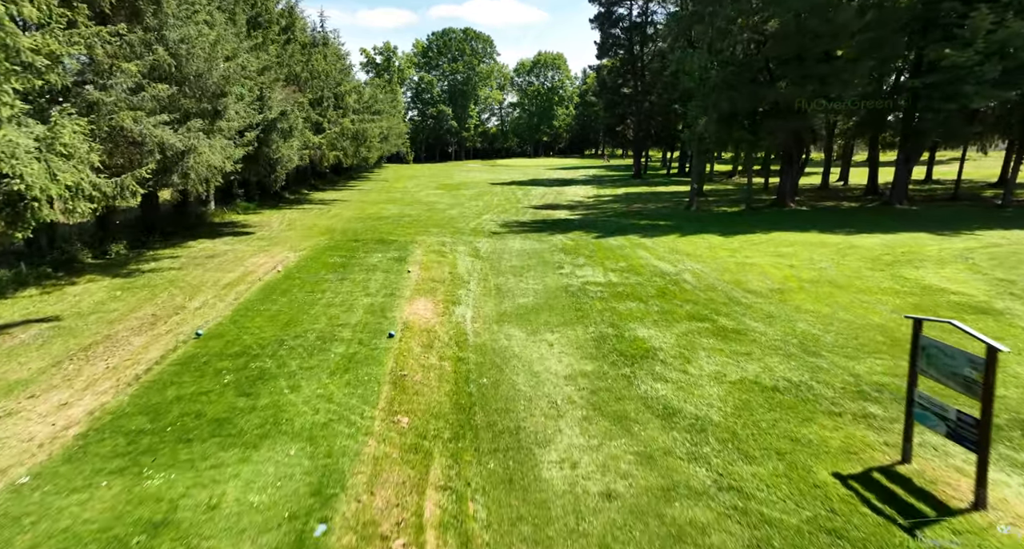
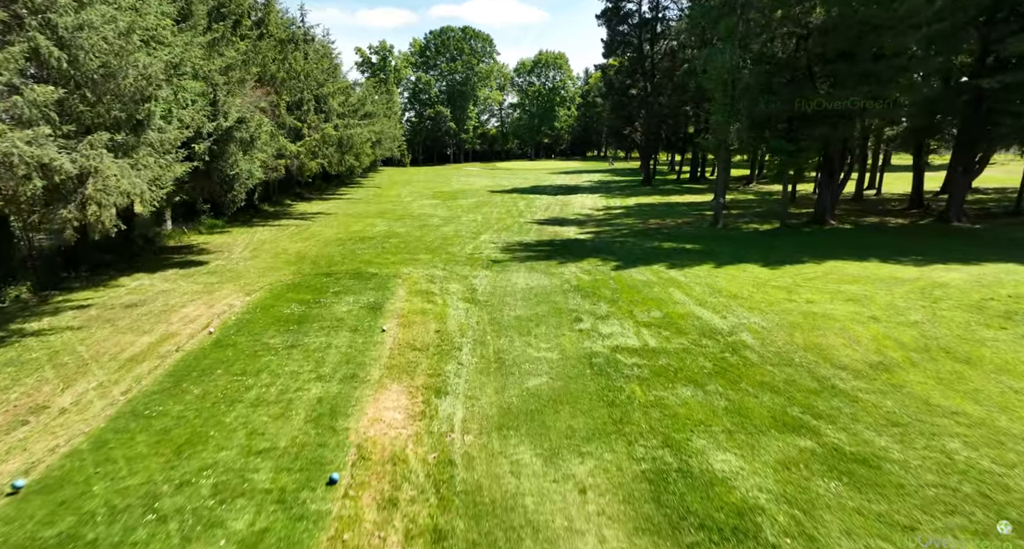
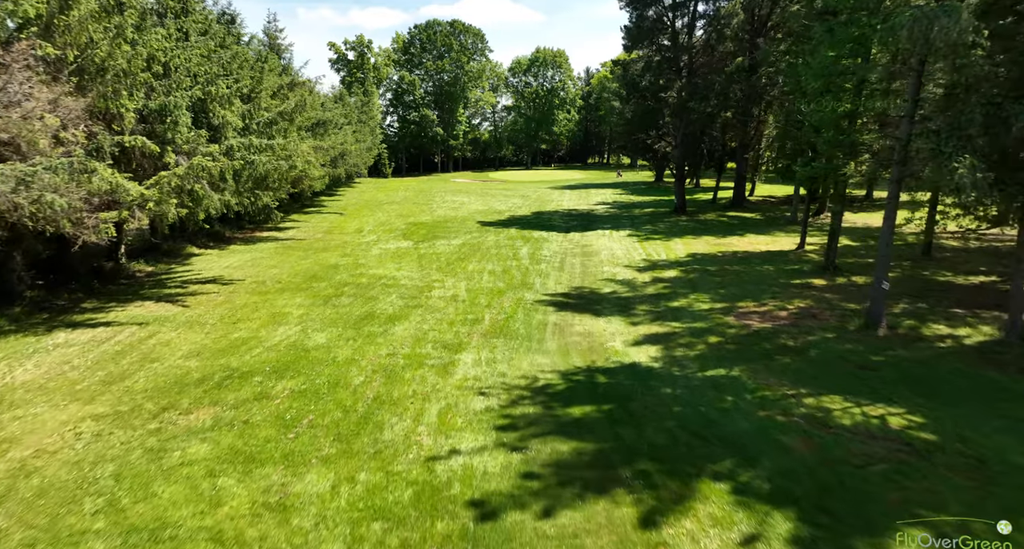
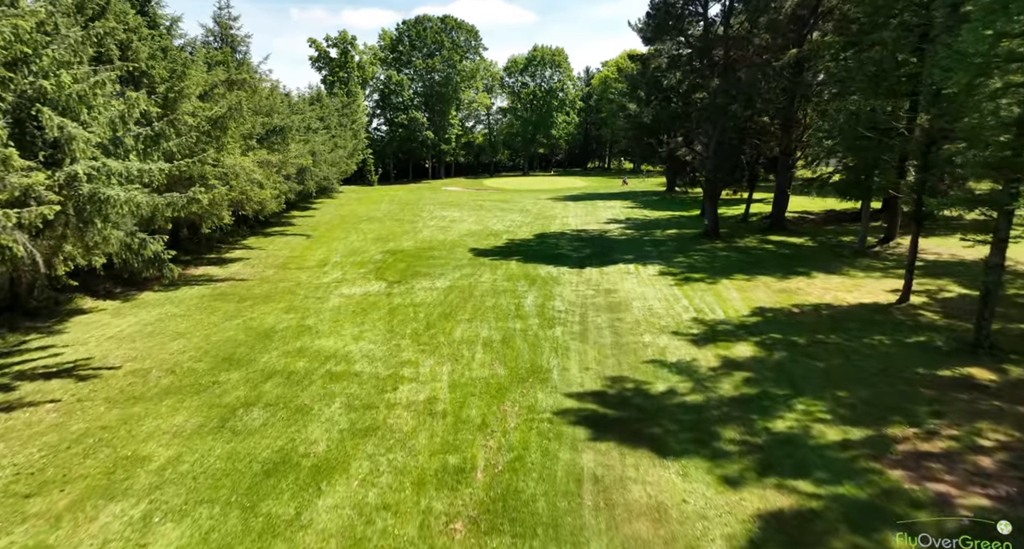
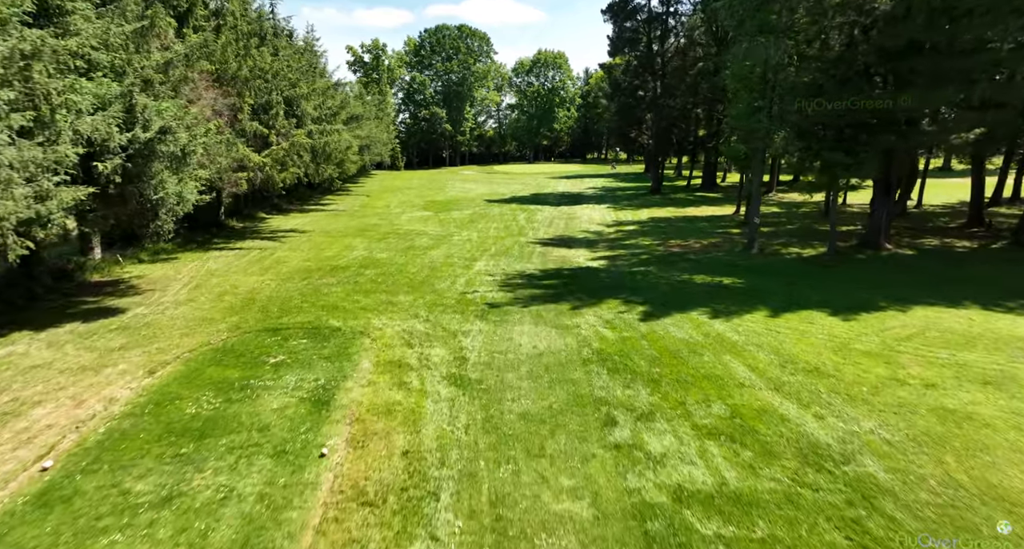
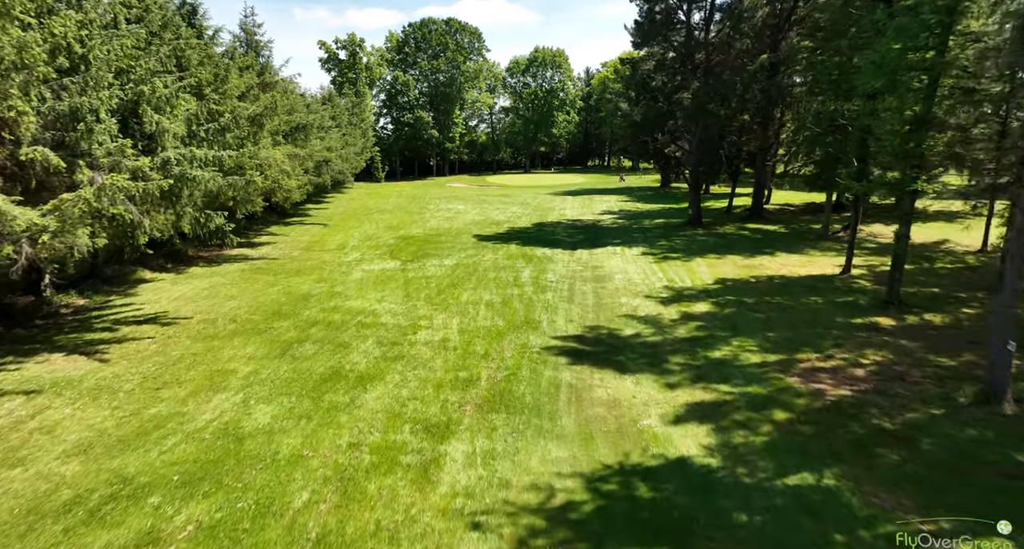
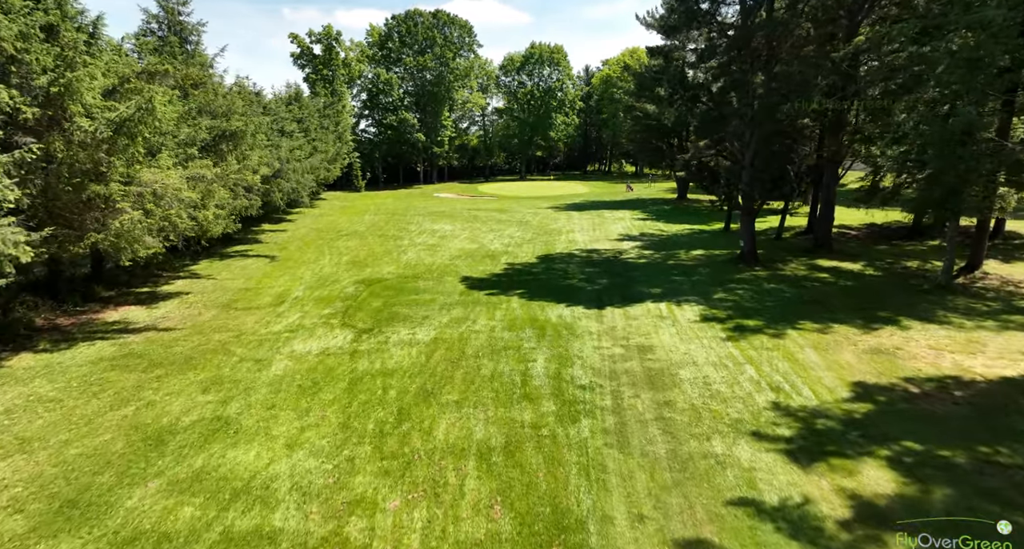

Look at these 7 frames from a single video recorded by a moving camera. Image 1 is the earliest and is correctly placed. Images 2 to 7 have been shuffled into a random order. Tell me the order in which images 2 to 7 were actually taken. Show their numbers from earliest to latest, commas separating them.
2, 5, 3, 6, 4, 7
